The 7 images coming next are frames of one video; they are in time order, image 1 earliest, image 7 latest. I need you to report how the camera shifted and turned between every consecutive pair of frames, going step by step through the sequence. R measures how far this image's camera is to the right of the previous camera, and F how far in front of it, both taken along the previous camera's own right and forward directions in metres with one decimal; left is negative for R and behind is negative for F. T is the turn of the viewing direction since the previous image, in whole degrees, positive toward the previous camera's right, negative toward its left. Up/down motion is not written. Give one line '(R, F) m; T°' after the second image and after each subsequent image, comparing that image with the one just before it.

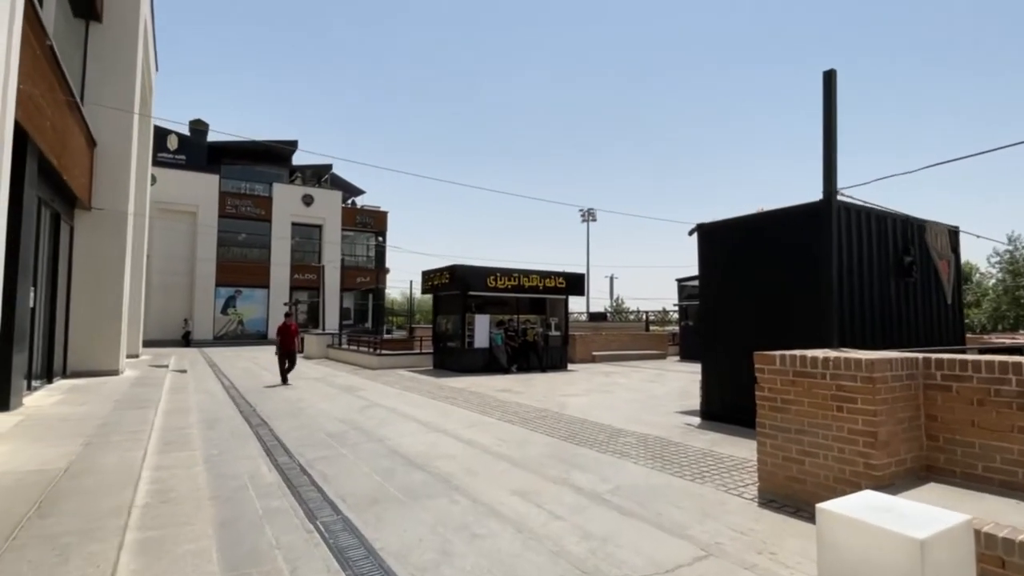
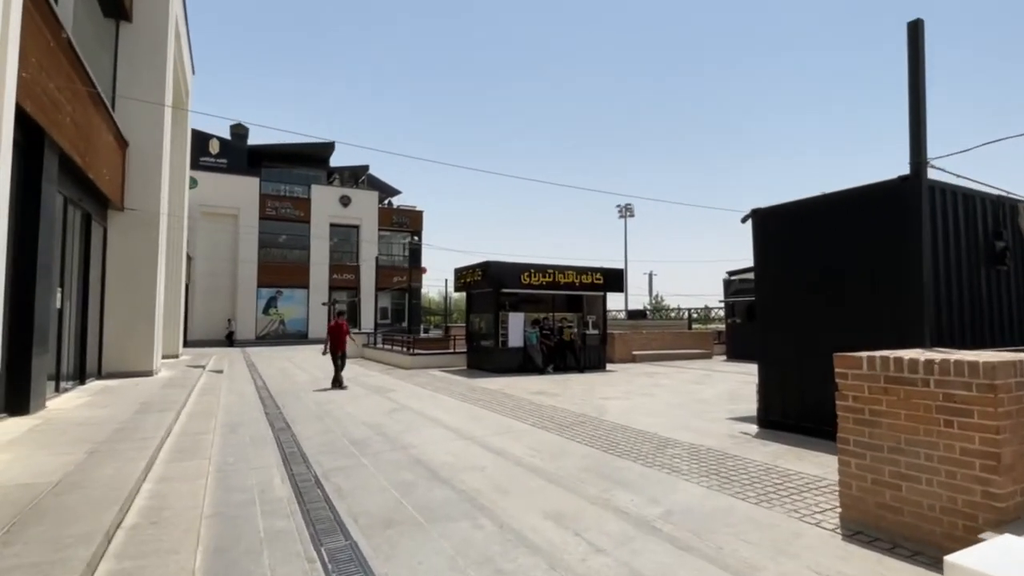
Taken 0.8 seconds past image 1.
(+0.1, +0.7) m; -4°
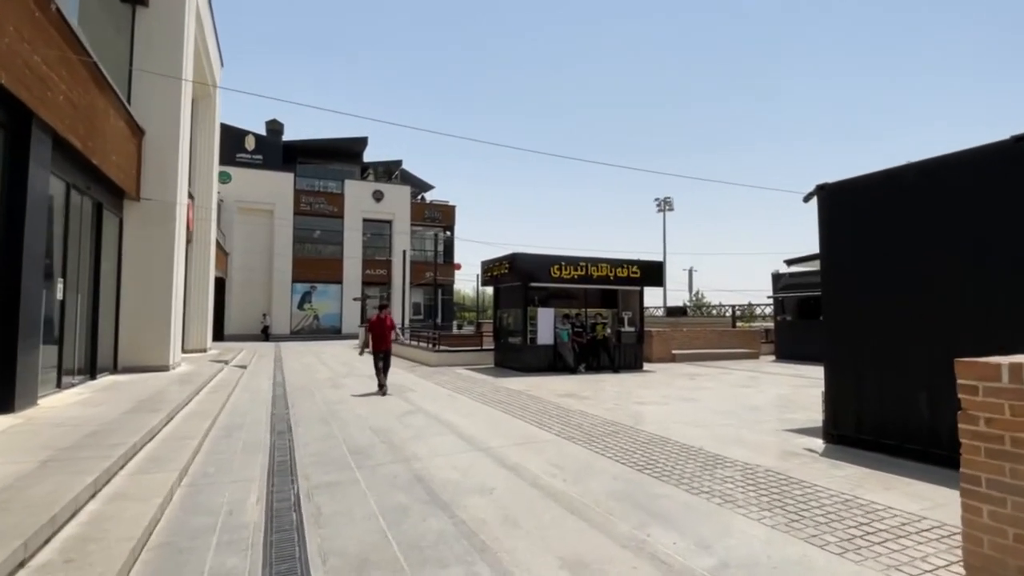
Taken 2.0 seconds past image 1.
(+0.2, +1.0) m; -4°
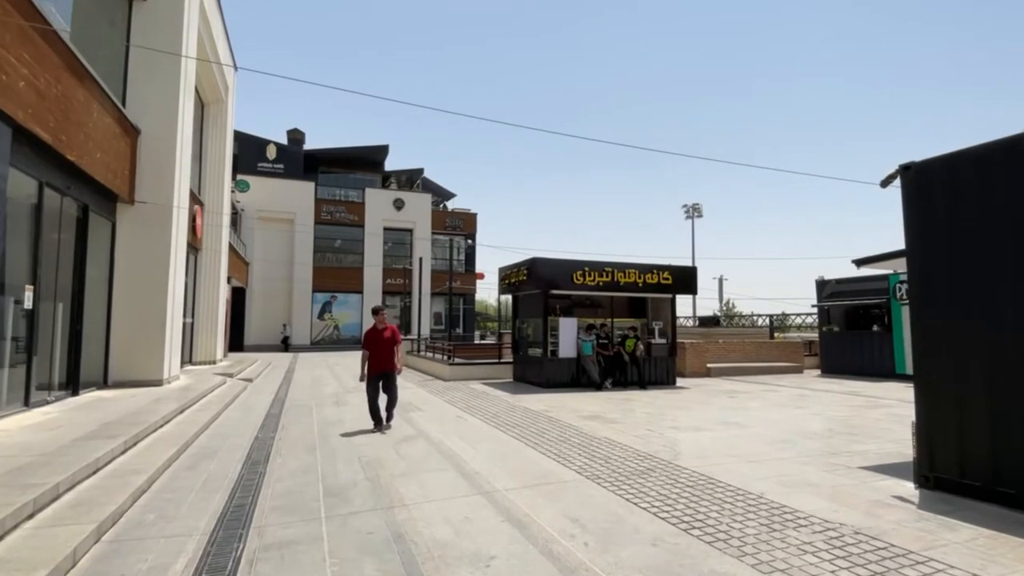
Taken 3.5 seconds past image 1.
(+0.1, +1.2) m; -3°
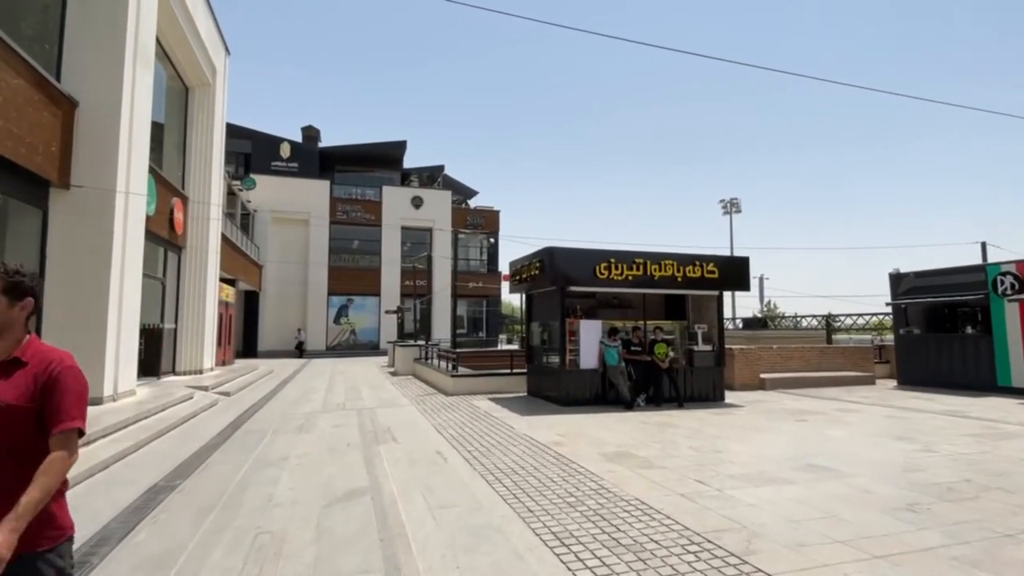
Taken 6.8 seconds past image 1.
(+0.4, +2.4) m; -3°
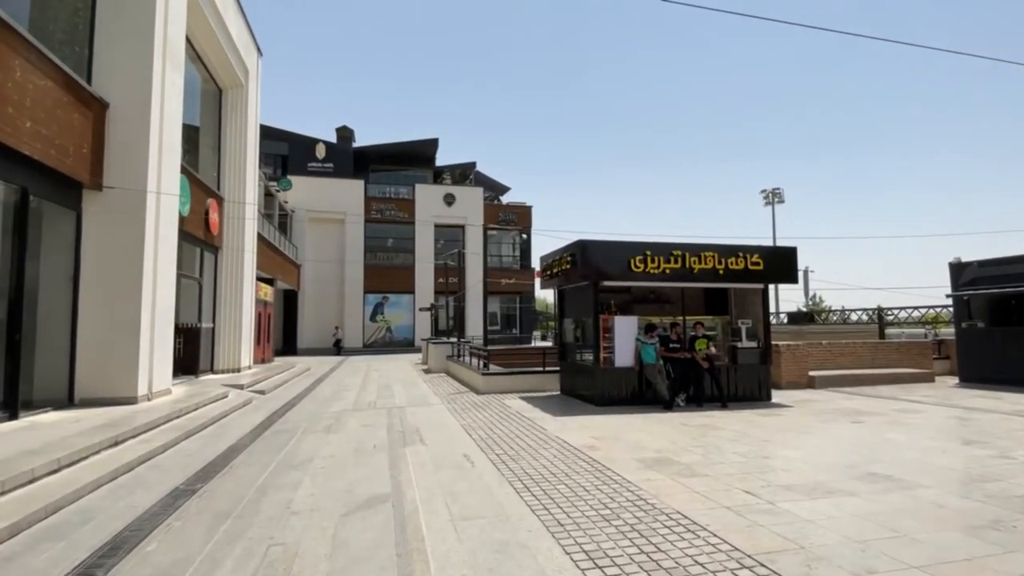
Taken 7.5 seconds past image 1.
(+0.1, +0.4) m; -4°
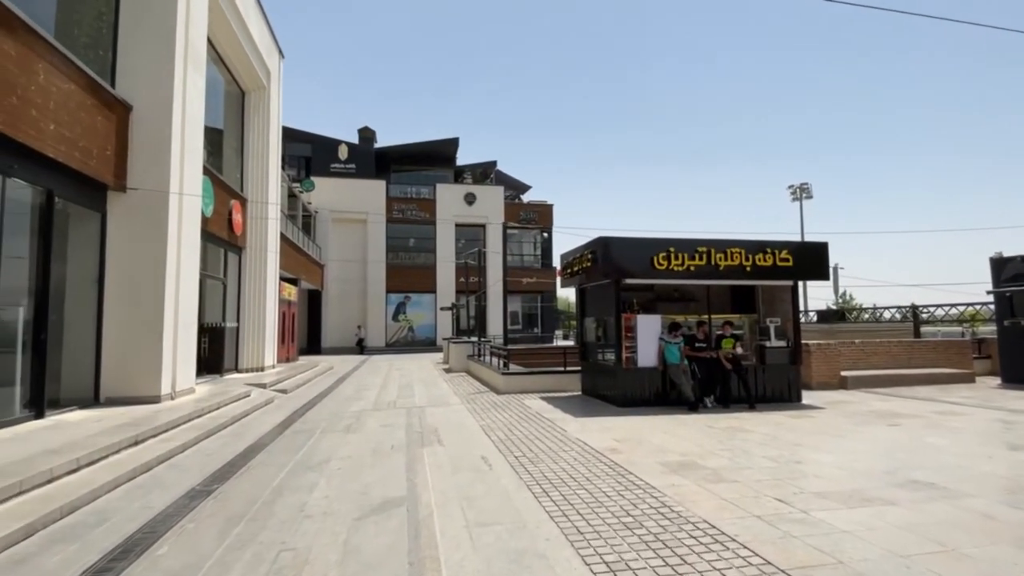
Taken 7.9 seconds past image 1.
(0.0, +0.2) m; -2°
